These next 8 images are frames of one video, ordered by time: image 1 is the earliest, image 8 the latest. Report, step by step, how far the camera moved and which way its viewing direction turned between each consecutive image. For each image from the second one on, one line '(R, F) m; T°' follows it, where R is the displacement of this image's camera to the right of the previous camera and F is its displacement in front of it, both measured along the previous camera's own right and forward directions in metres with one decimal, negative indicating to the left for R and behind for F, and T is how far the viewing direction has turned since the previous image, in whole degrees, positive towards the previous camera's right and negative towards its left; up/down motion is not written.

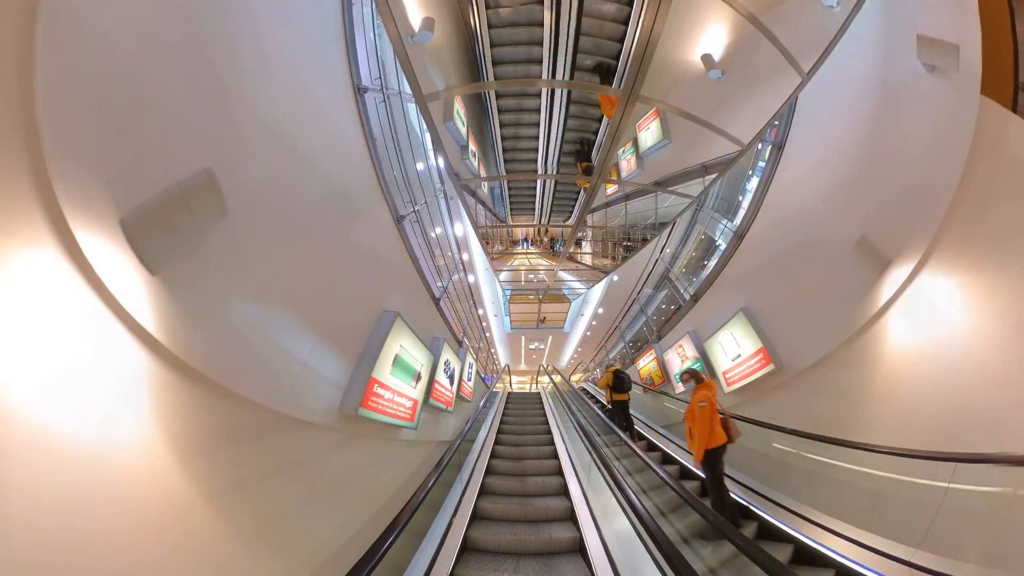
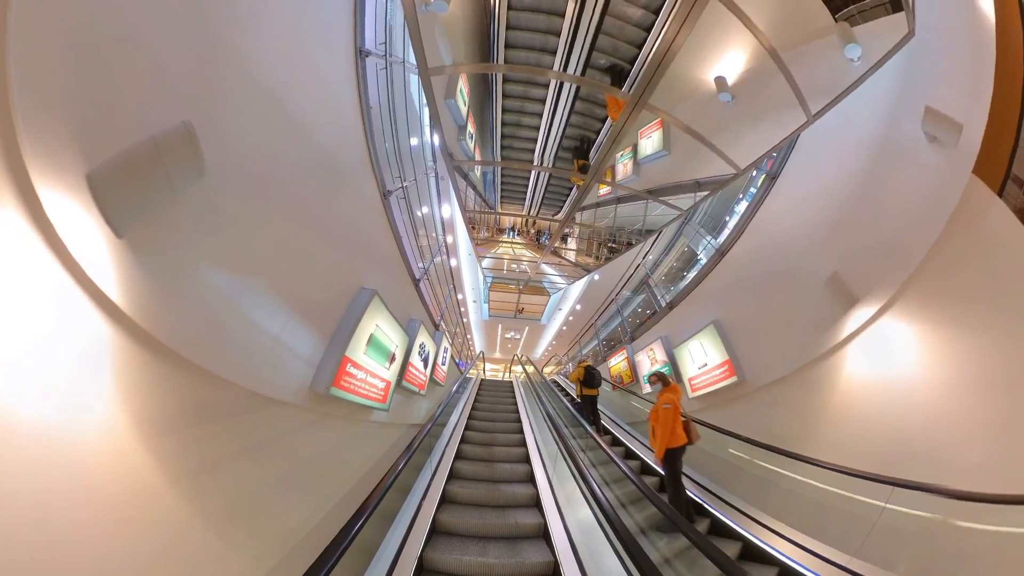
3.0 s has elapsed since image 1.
(-0.2, 0.0) m; +6°
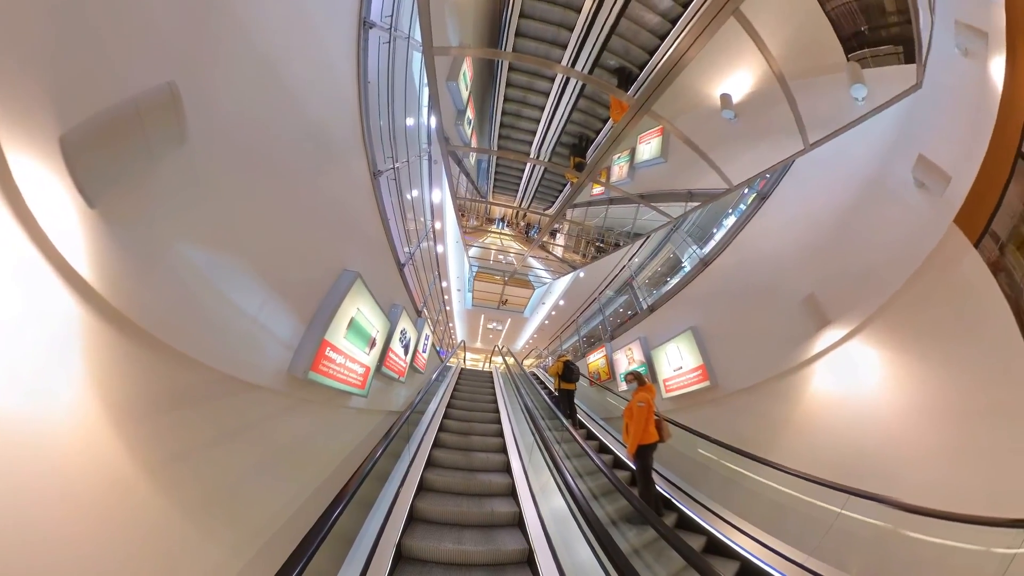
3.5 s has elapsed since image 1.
(-0.2, 0.0) m; +5°
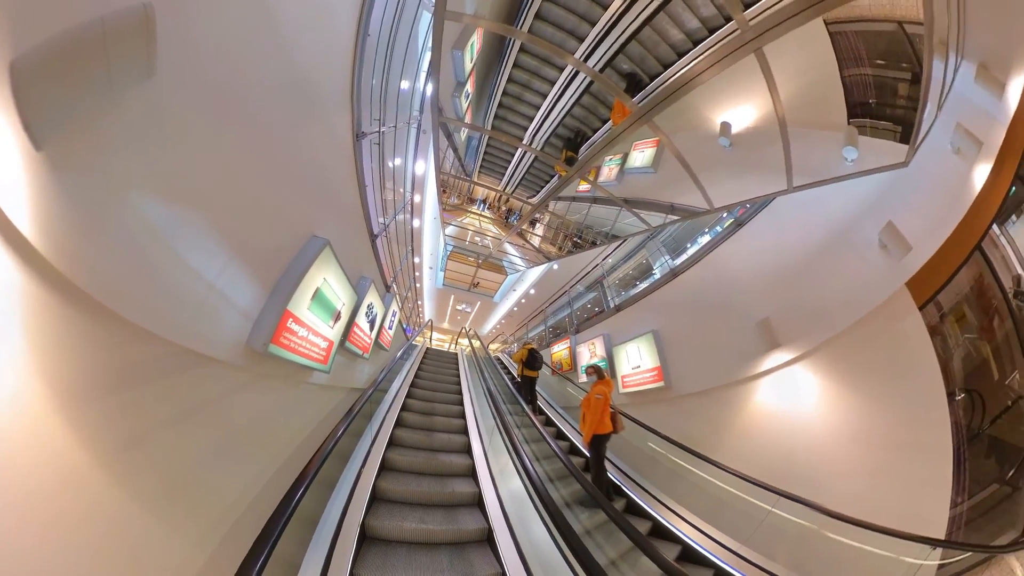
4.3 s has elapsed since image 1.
(-0.3, 0.0) m; +9°
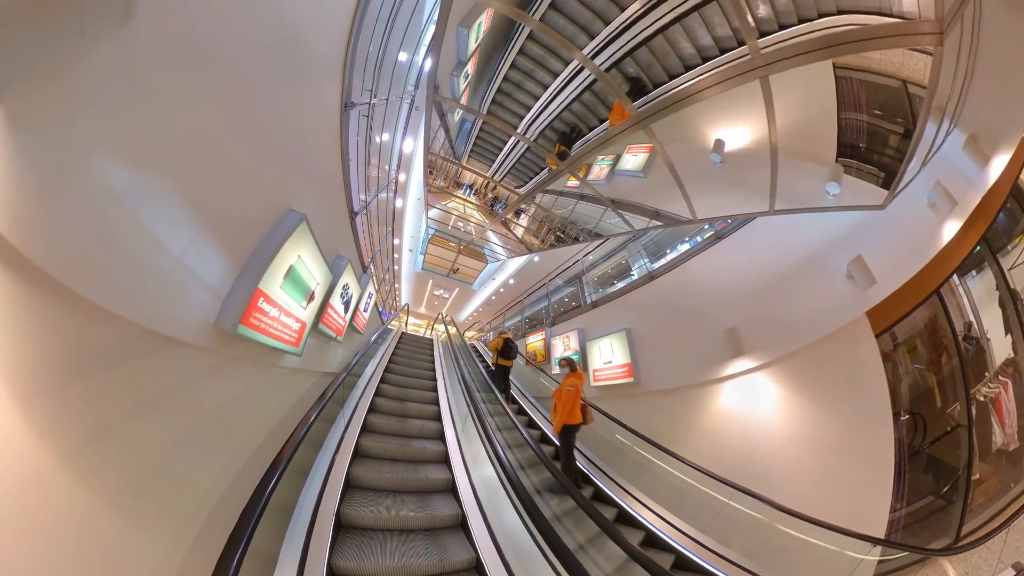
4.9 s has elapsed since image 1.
(-0.3, 0.0) m; +7°
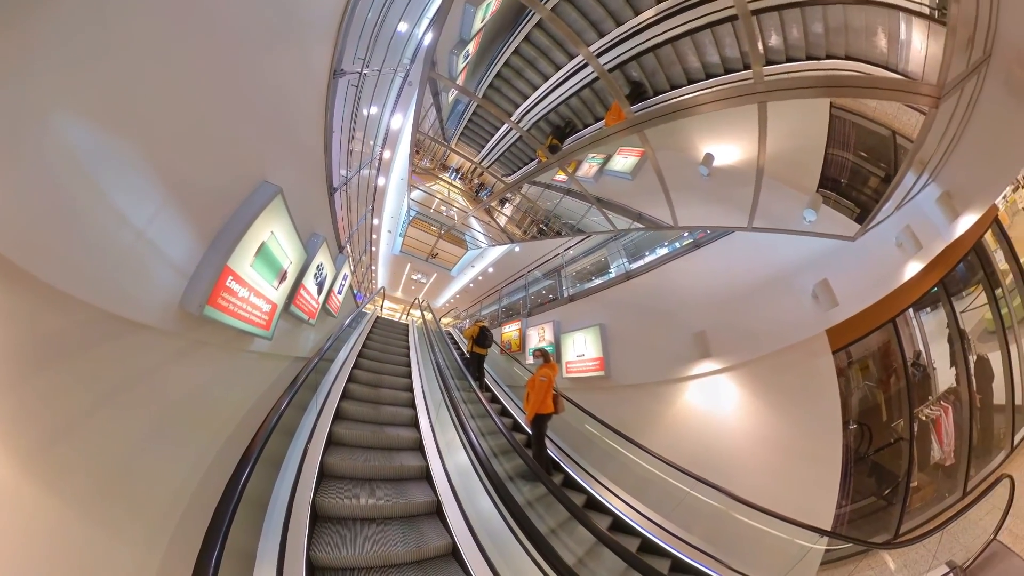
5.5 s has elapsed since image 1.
(-0.3, 0.0) m; +7°
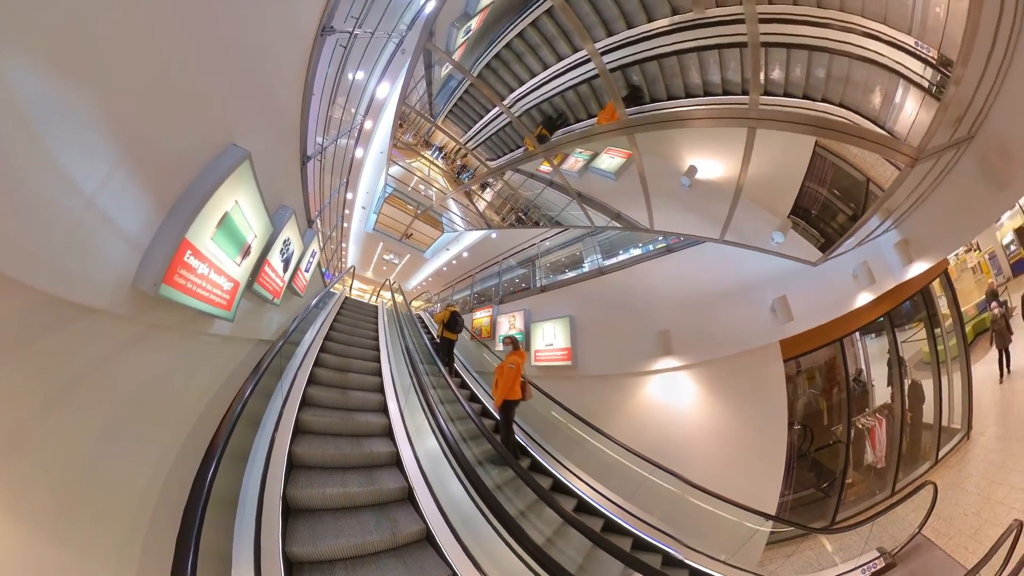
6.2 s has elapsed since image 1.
(-0.3, 0.0) m; +9°
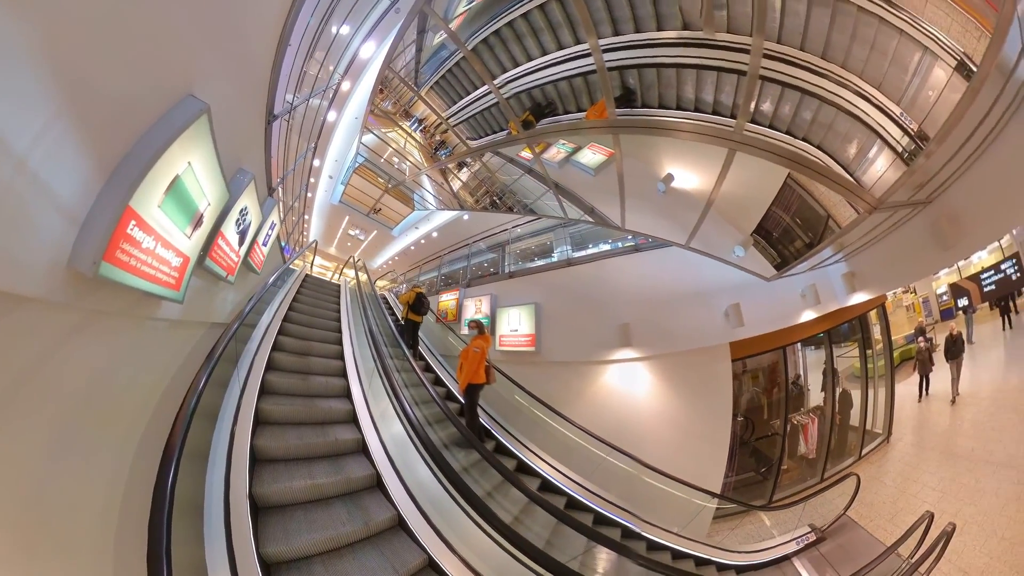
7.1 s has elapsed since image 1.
(-0.4, 0.0) m; +11°
